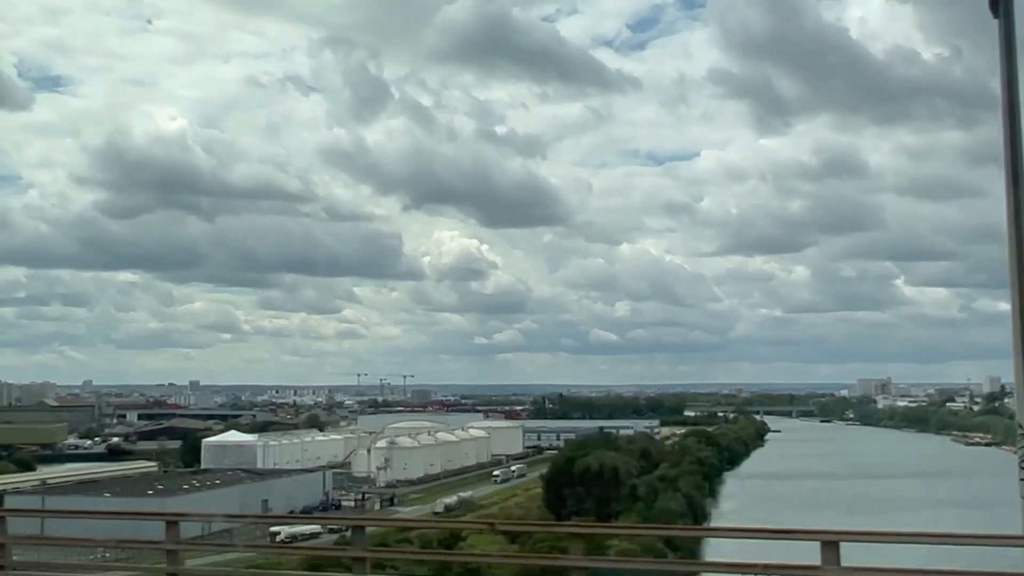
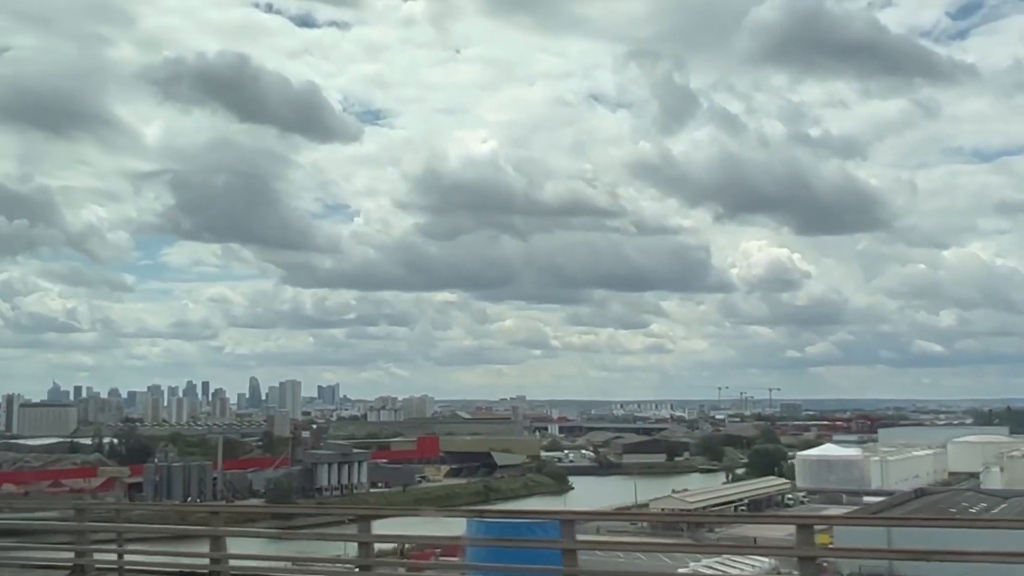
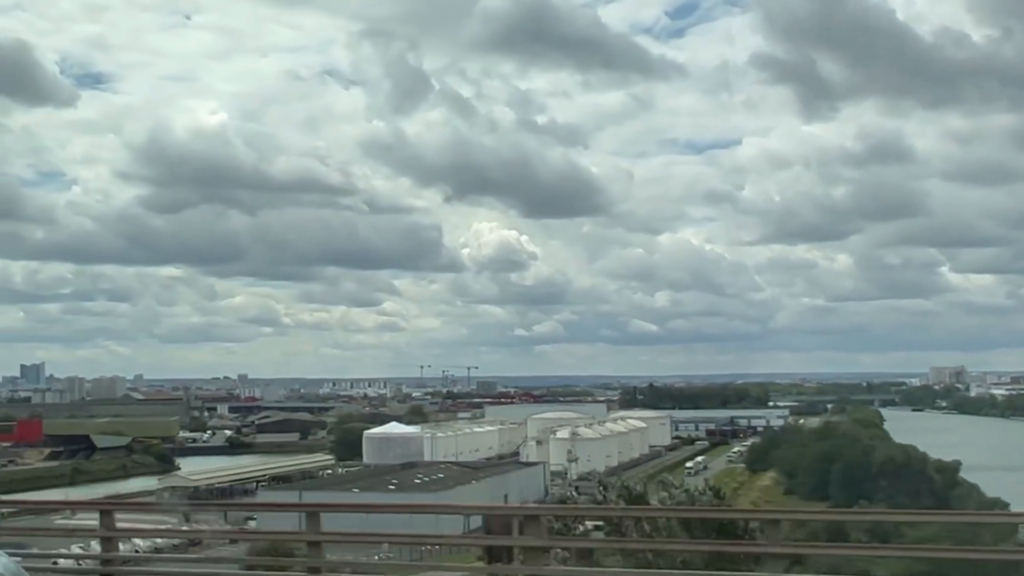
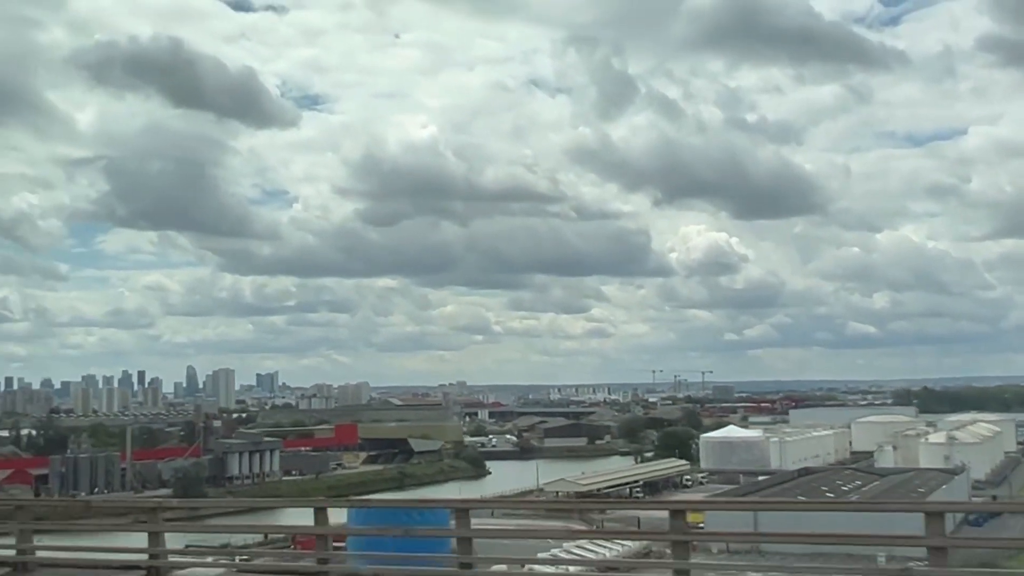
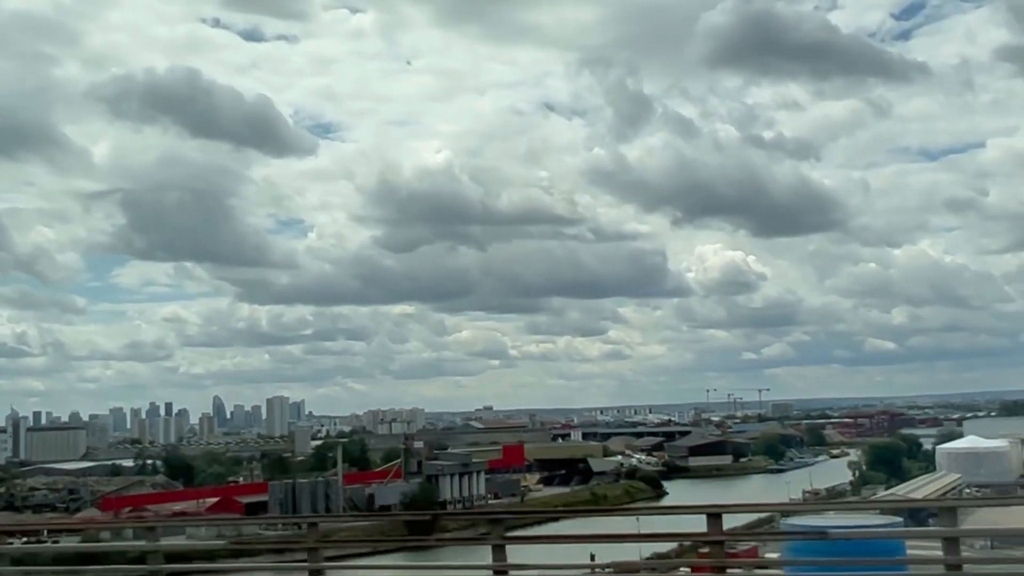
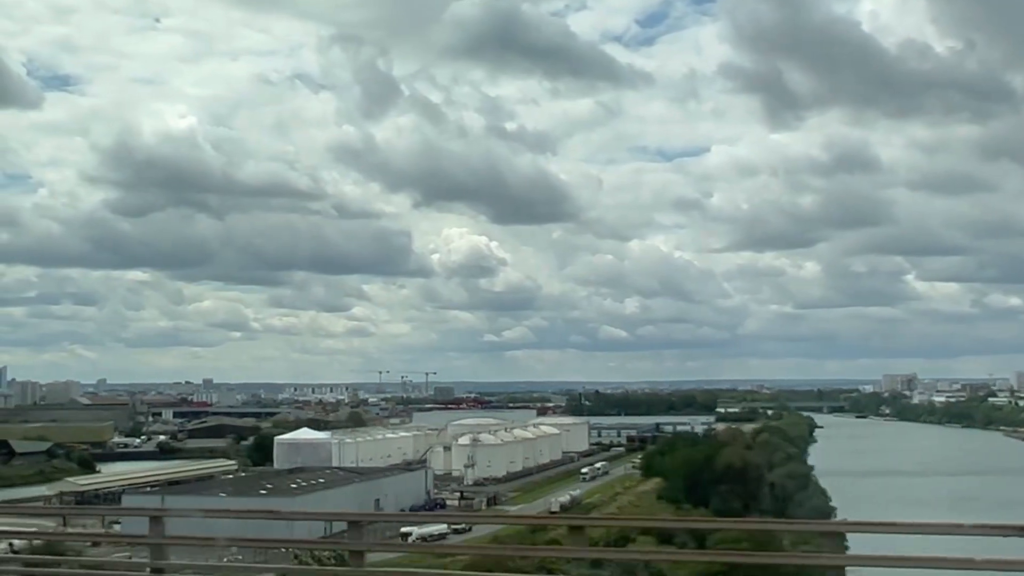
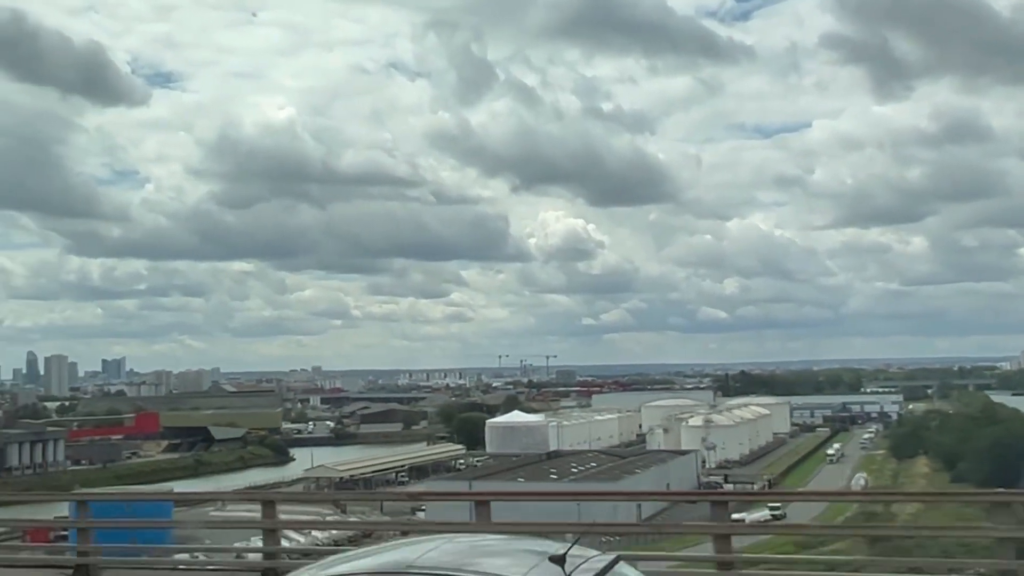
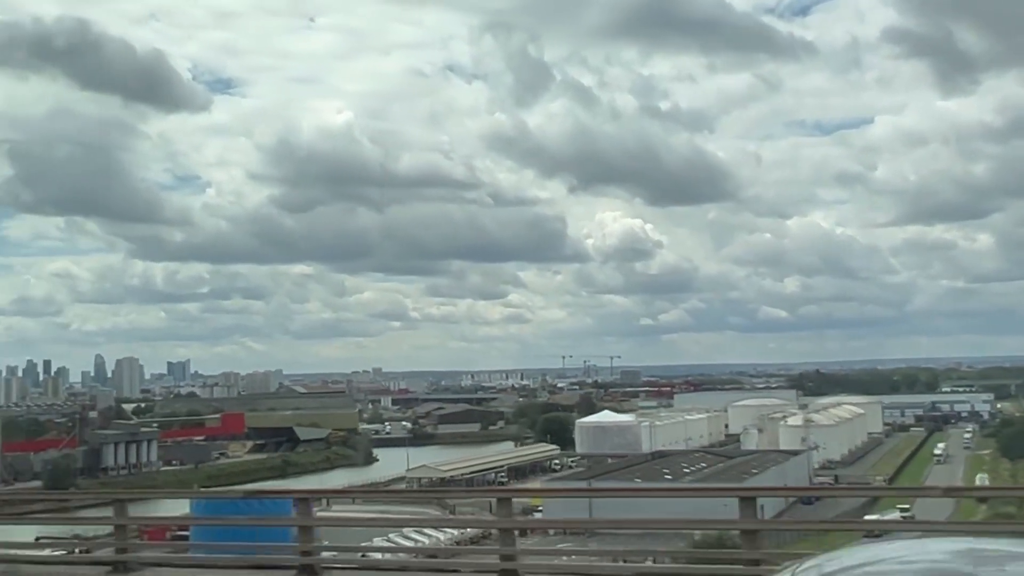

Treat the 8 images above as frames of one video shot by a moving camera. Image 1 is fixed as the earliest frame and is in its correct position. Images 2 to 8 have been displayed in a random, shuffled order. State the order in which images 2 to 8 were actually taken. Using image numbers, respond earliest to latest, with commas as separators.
6, 3, 7, 8, 4, 2, 5
